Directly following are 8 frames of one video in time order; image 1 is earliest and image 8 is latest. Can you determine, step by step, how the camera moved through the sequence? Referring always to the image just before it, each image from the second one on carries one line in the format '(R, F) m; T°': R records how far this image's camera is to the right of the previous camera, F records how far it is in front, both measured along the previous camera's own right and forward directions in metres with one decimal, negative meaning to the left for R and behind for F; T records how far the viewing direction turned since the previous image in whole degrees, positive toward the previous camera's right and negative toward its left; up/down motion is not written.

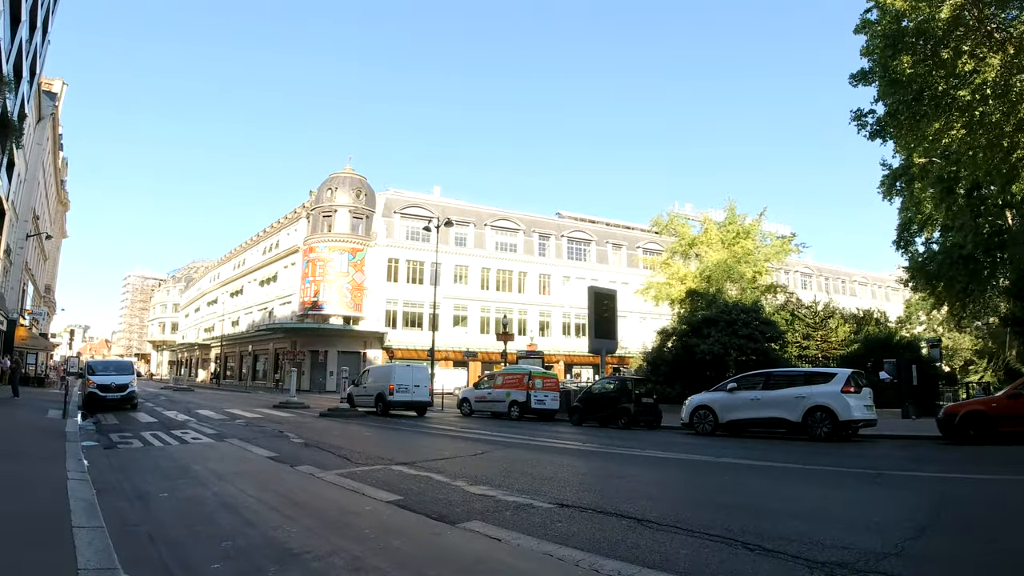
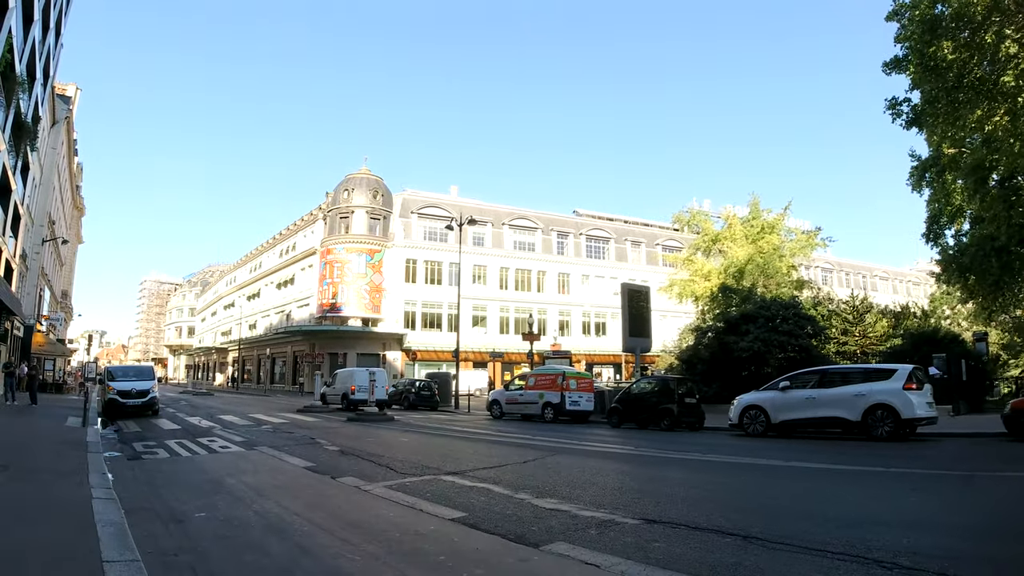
(-0.6, +0.7) m; -1°
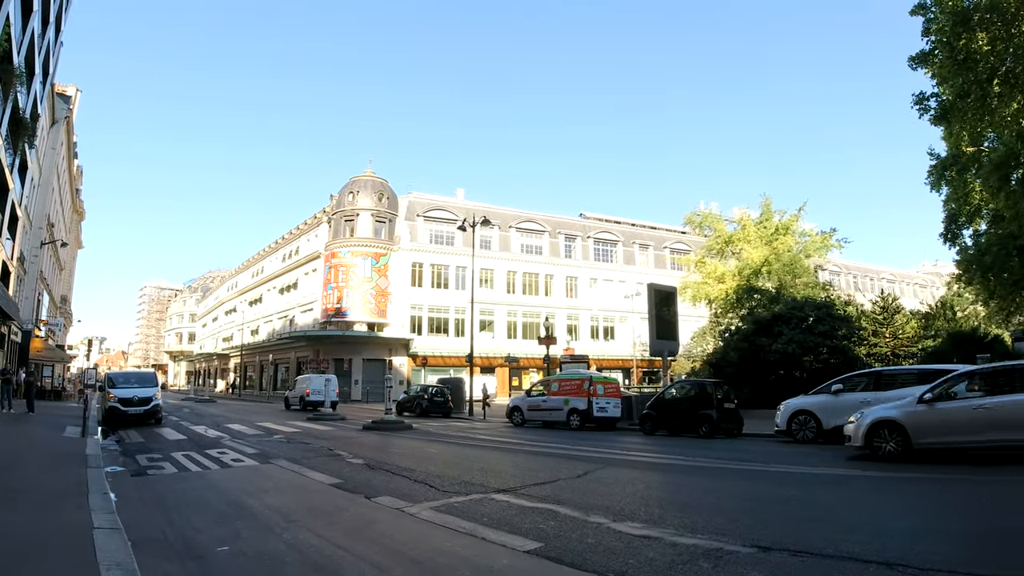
(-0.7, +1.0) m; 0°
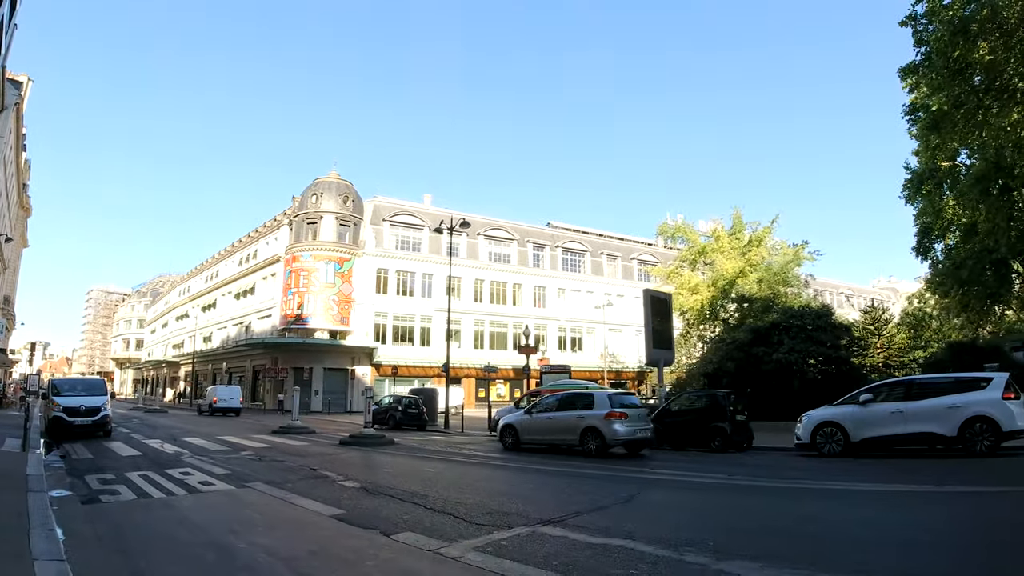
(-1.0, +1.3) m; +4°
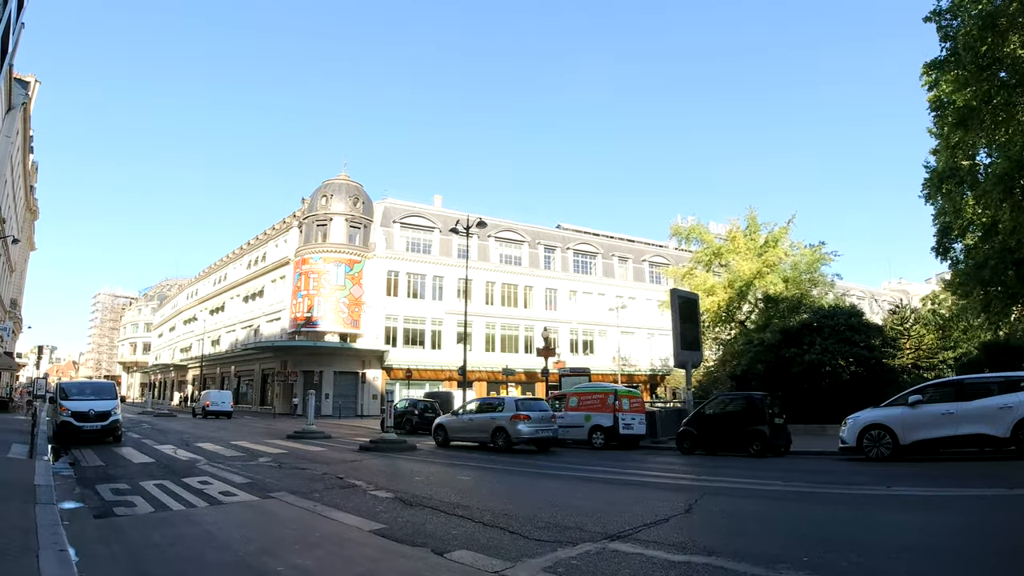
(-0.5, +0.7) m; 0°
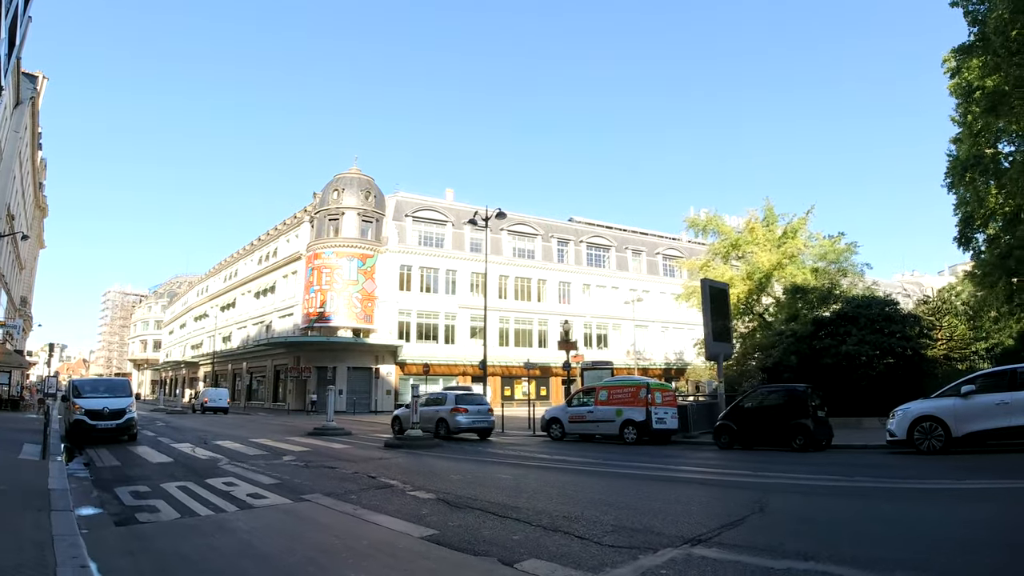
(-0.5, +0.6) m; -1°
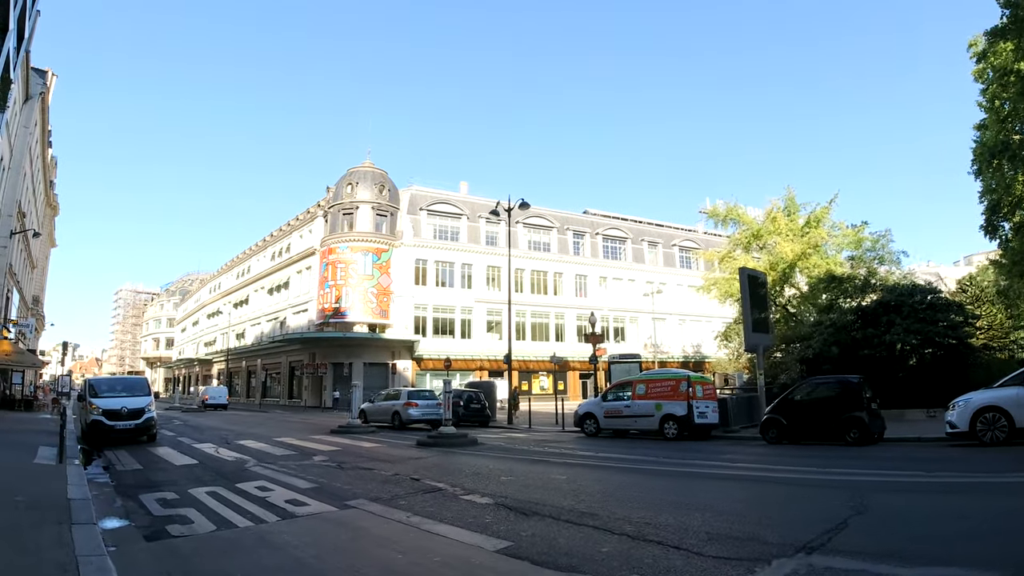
(-0.6, +0.7) m; -1°
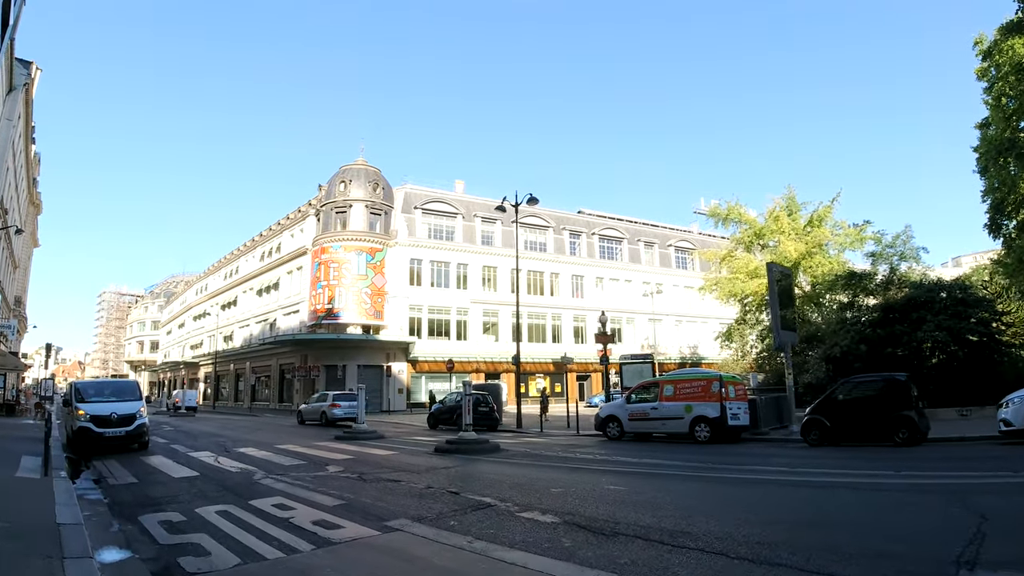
(-0.8, +1.0) m; +1°
